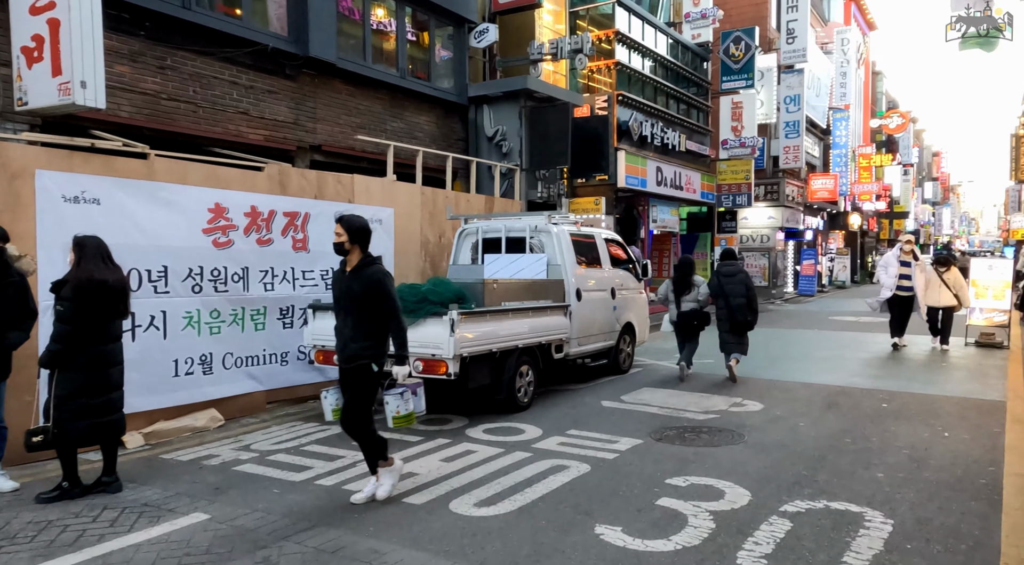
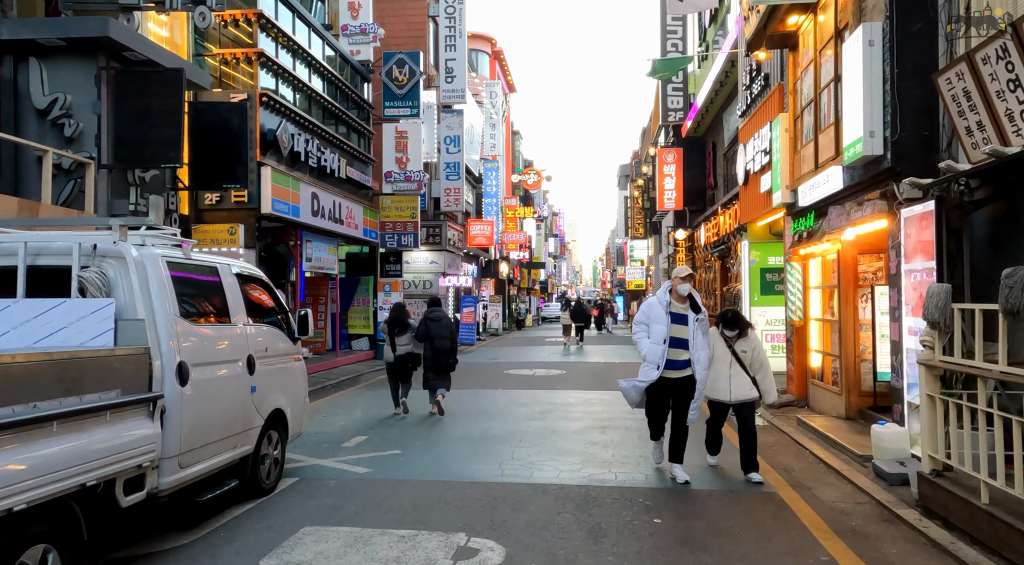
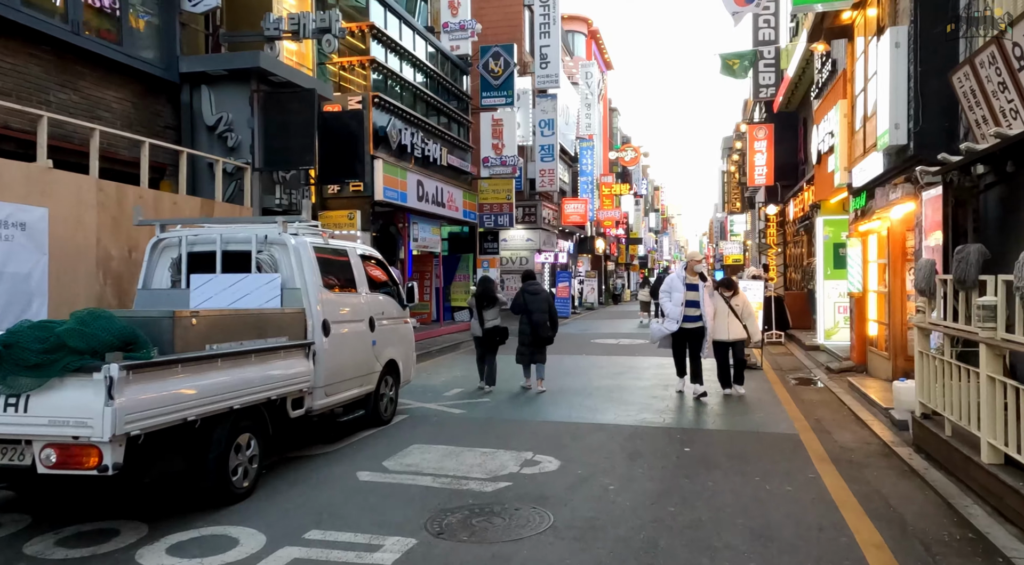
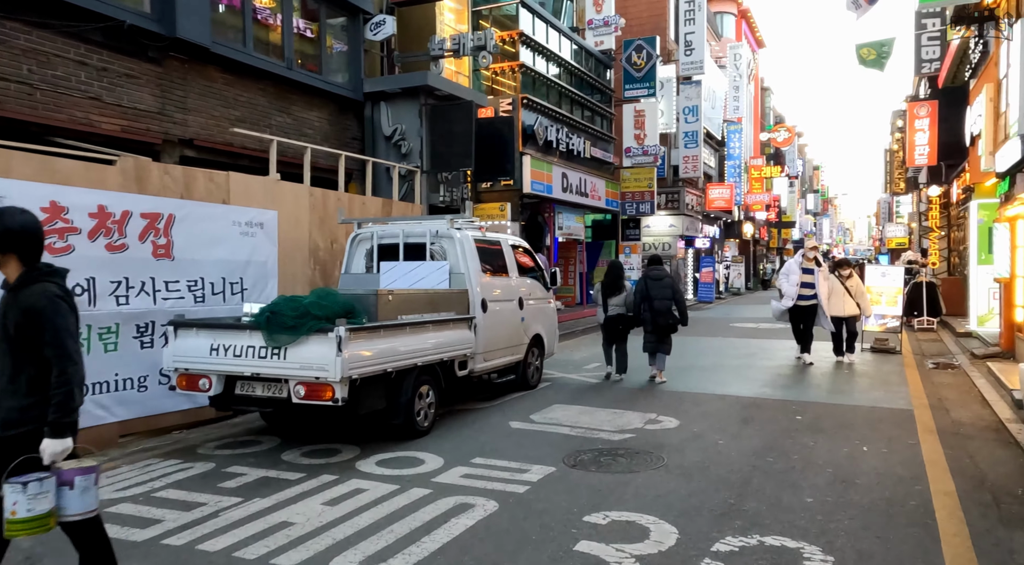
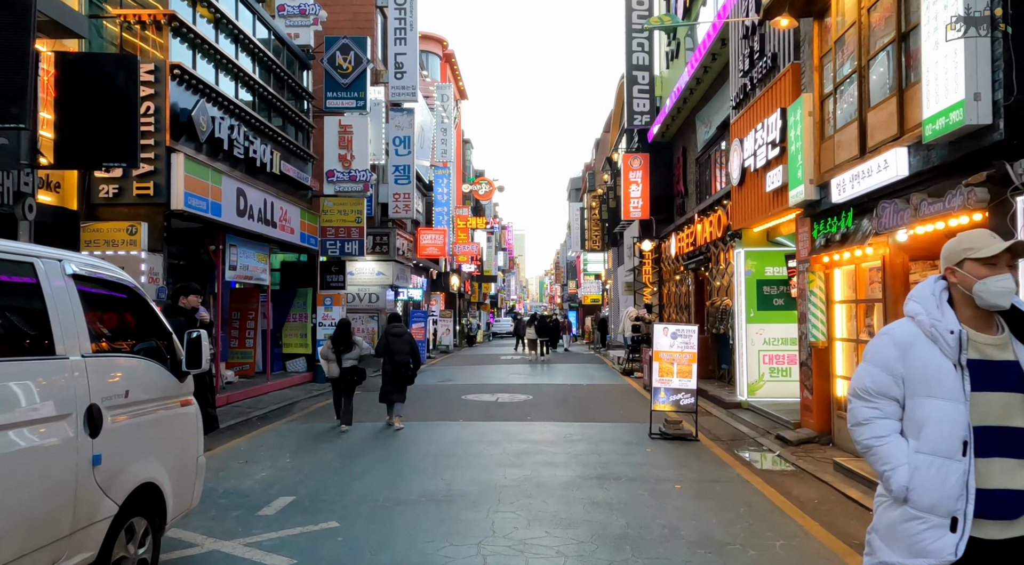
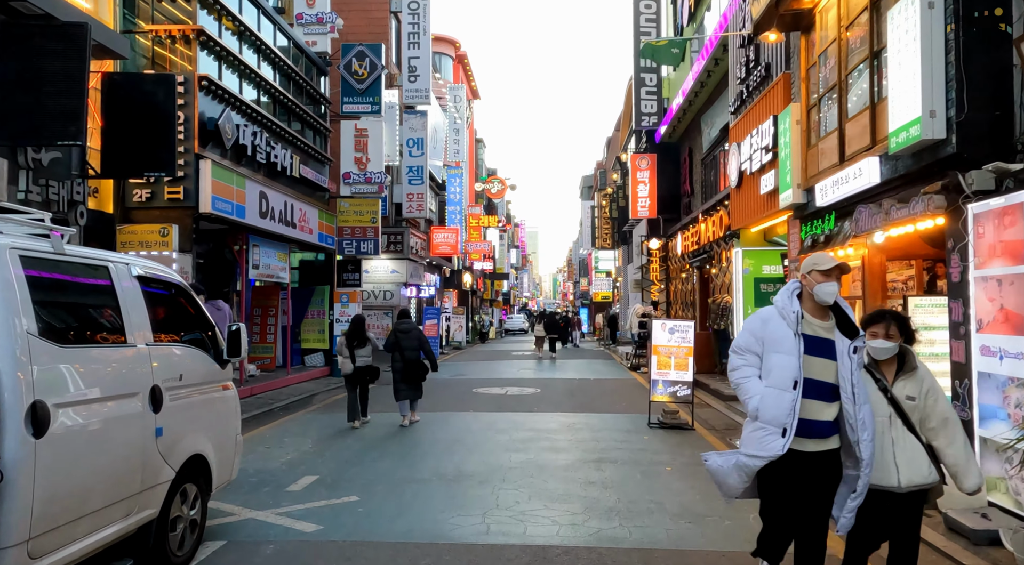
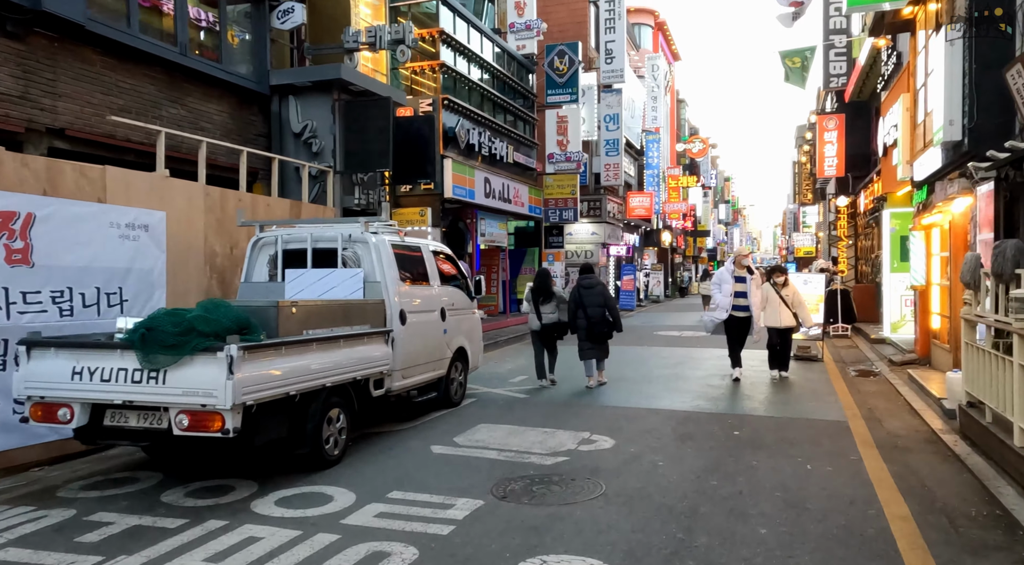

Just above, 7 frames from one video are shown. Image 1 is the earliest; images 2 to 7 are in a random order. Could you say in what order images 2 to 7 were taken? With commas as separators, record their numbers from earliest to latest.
4, 7, 3, 2, 6, 5
